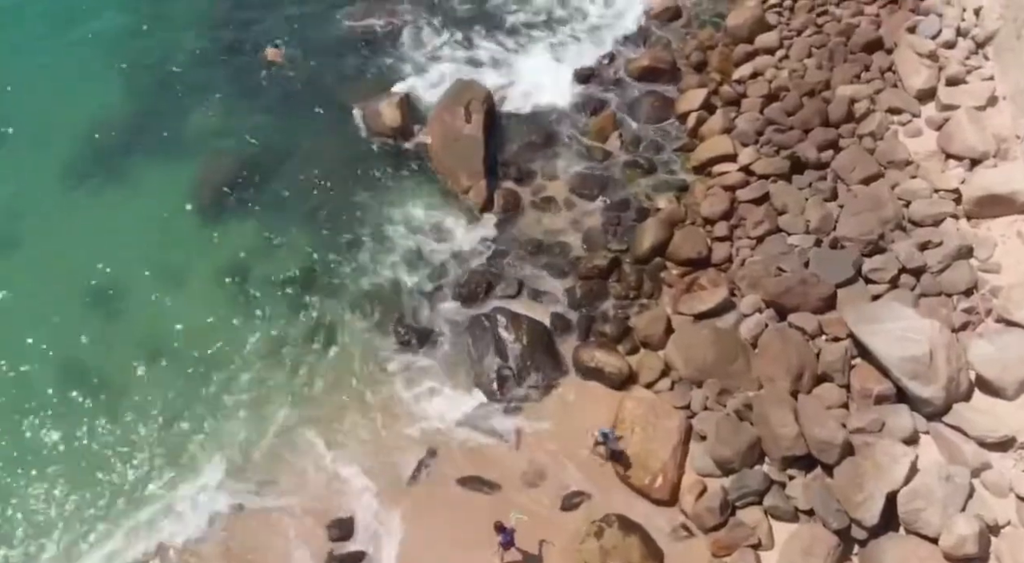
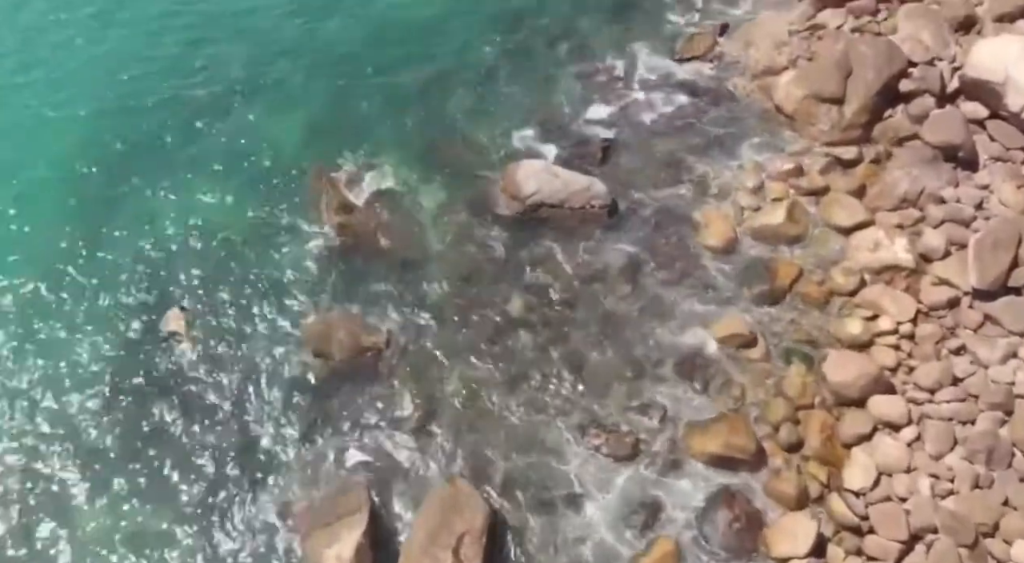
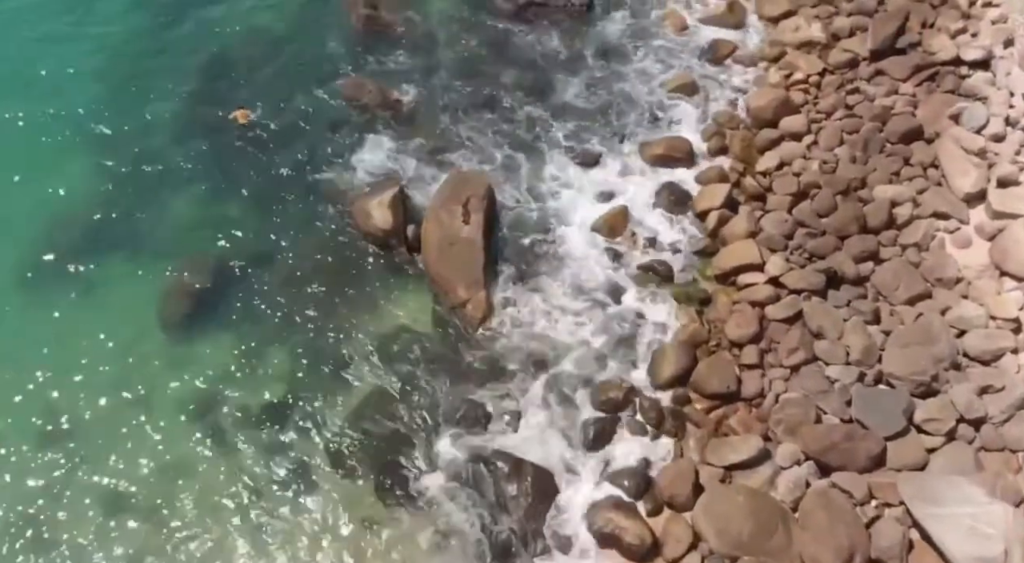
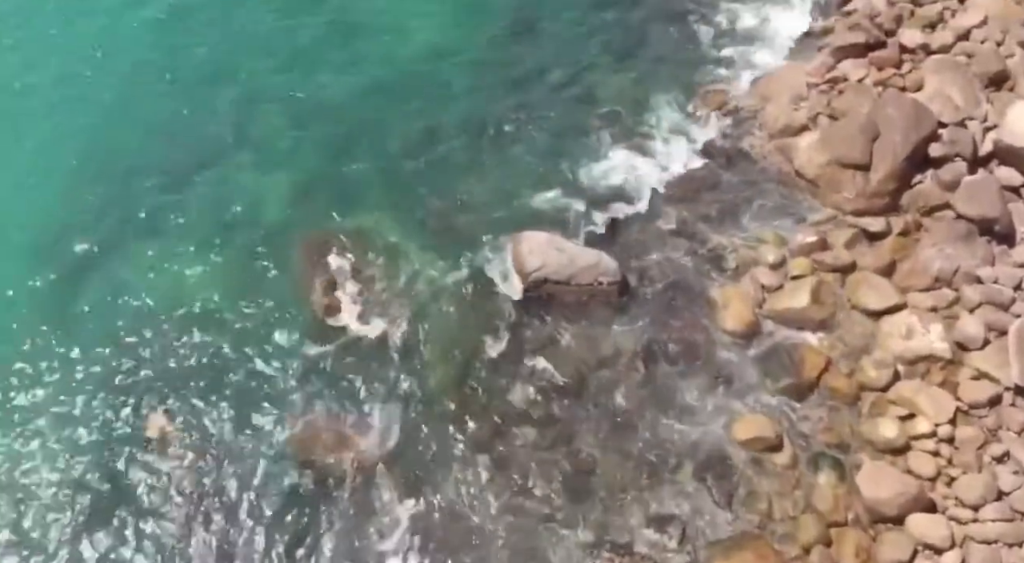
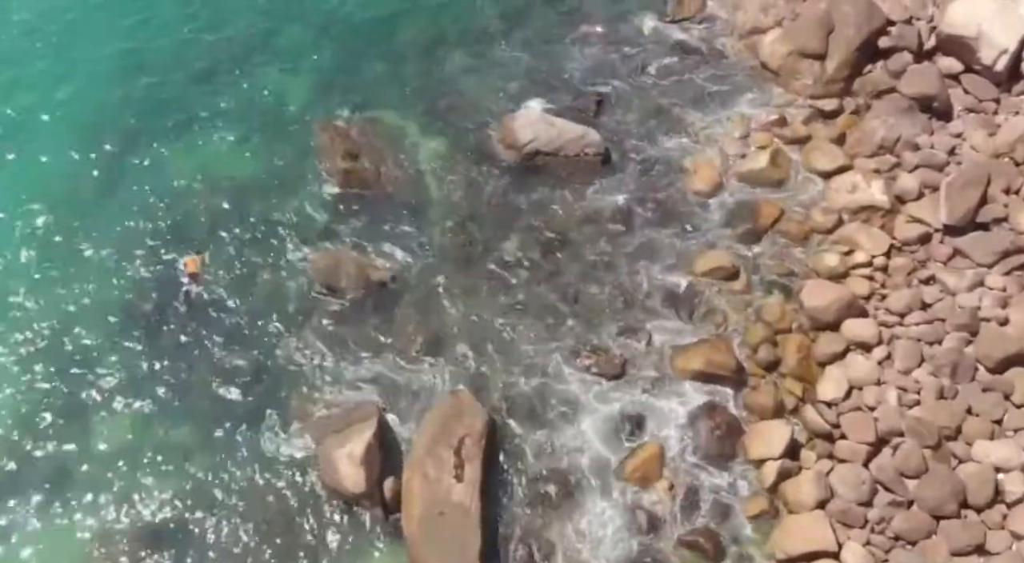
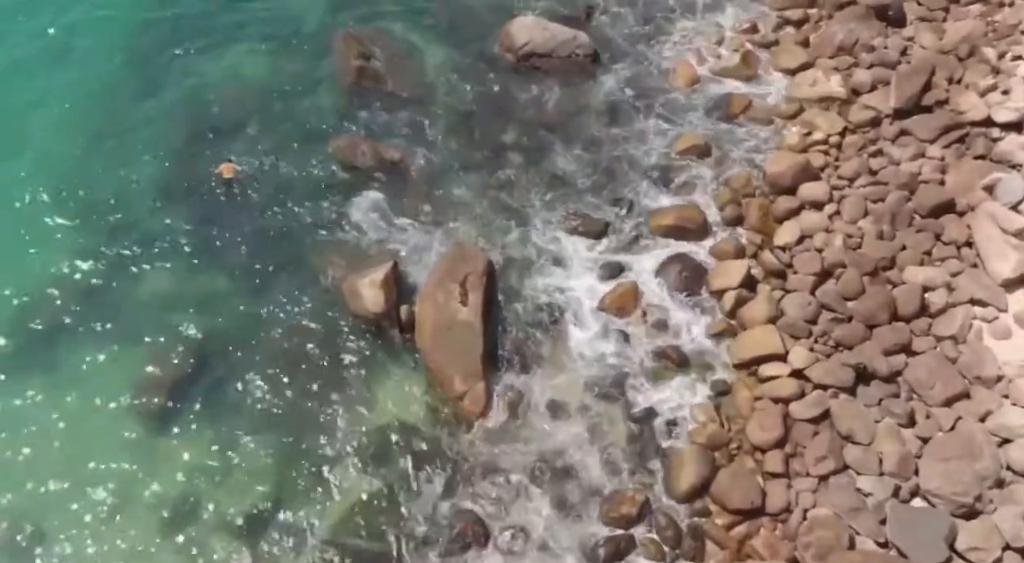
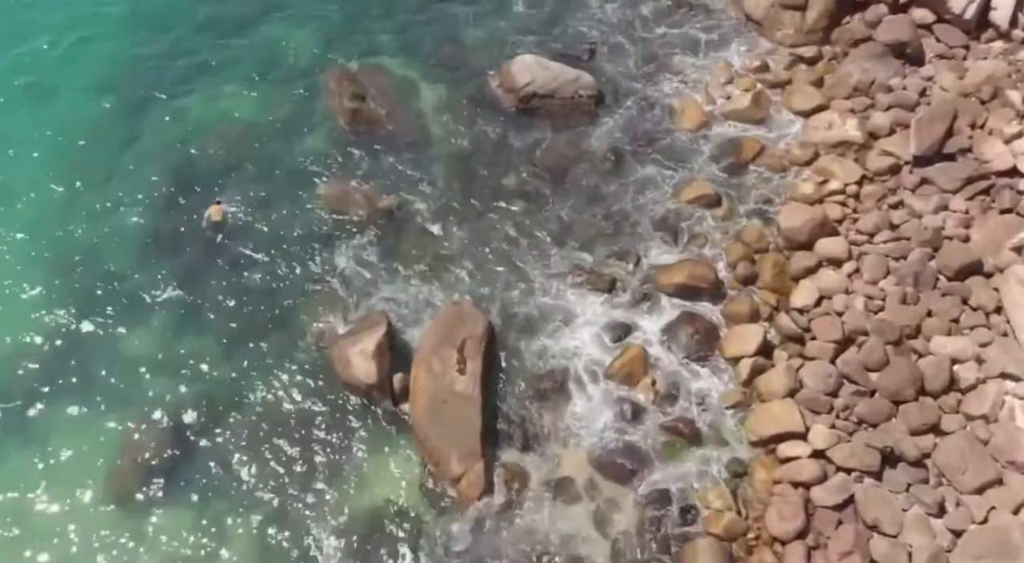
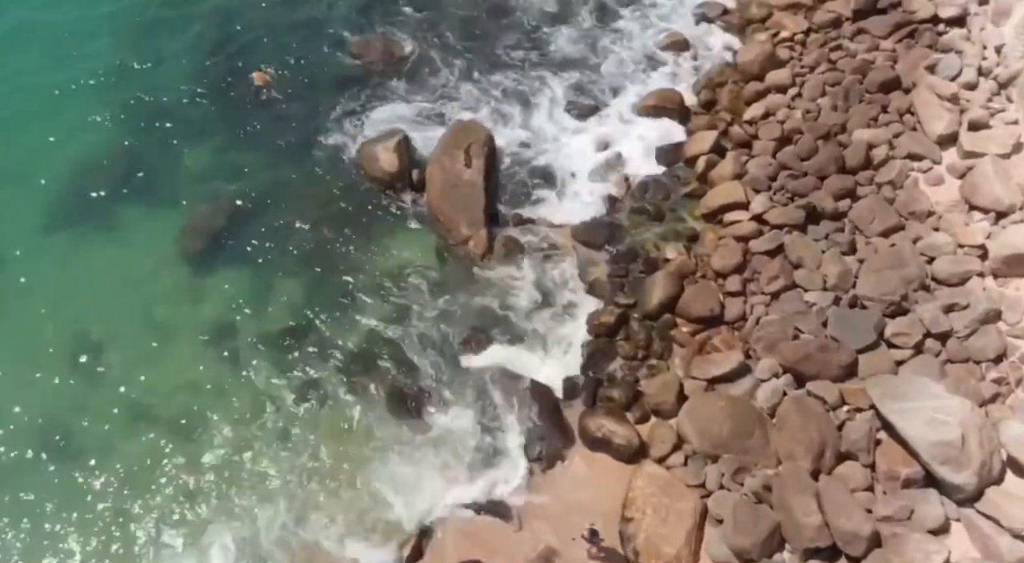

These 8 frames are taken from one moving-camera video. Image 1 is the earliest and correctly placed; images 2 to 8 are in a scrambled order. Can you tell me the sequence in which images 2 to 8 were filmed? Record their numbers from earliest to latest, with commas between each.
8, 3, 6, 7, 5, 2, 4
